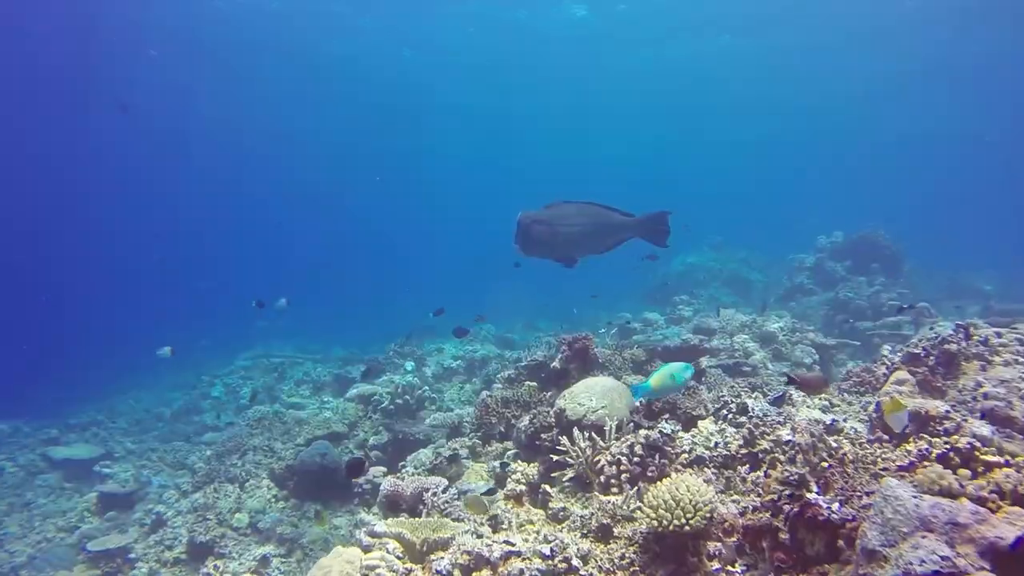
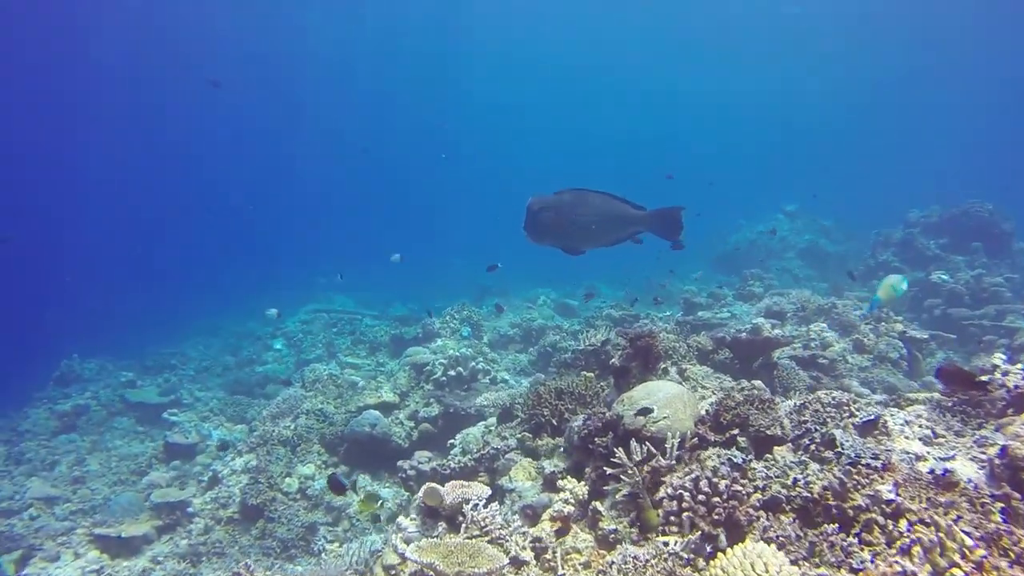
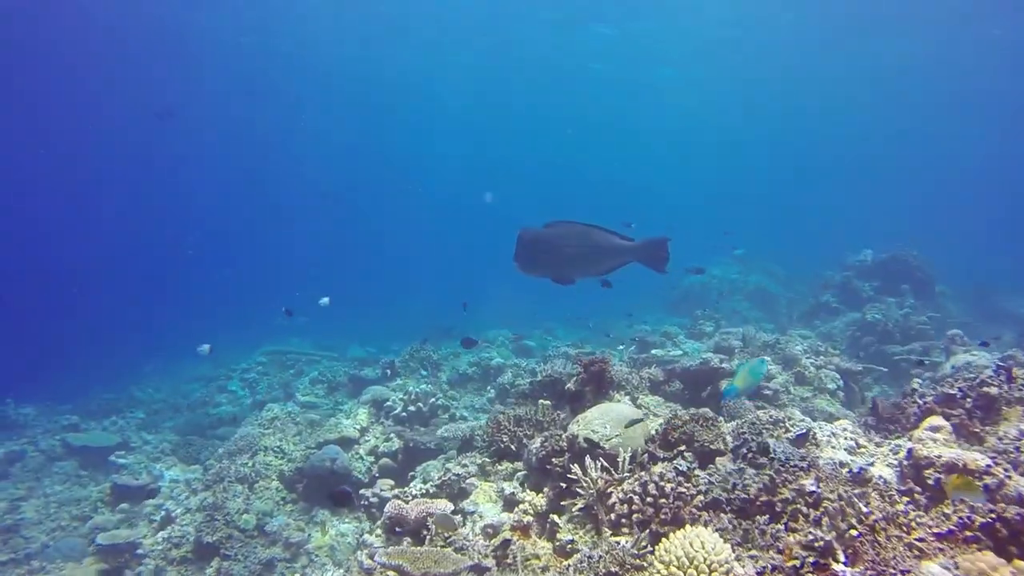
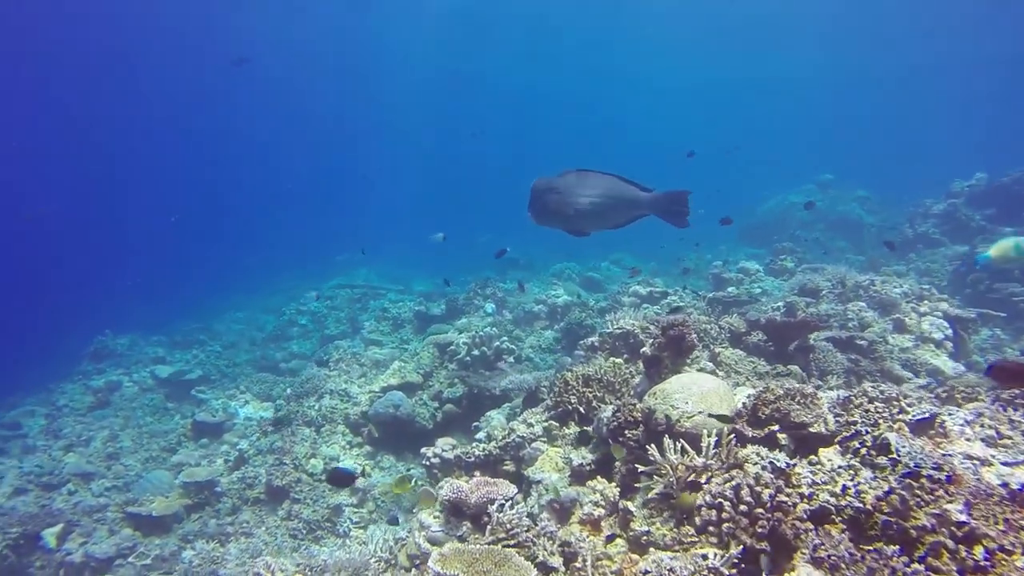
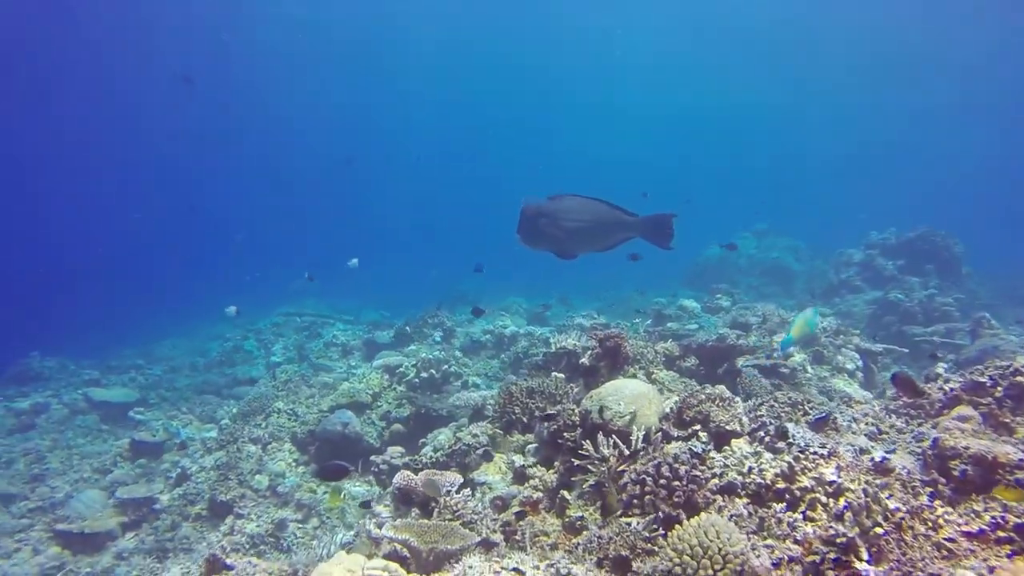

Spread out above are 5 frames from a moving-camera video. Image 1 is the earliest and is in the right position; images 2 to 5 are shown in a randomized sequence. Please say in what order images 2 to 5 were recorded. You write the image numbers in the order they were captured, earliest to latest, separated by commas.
3, 5, 2, 4
